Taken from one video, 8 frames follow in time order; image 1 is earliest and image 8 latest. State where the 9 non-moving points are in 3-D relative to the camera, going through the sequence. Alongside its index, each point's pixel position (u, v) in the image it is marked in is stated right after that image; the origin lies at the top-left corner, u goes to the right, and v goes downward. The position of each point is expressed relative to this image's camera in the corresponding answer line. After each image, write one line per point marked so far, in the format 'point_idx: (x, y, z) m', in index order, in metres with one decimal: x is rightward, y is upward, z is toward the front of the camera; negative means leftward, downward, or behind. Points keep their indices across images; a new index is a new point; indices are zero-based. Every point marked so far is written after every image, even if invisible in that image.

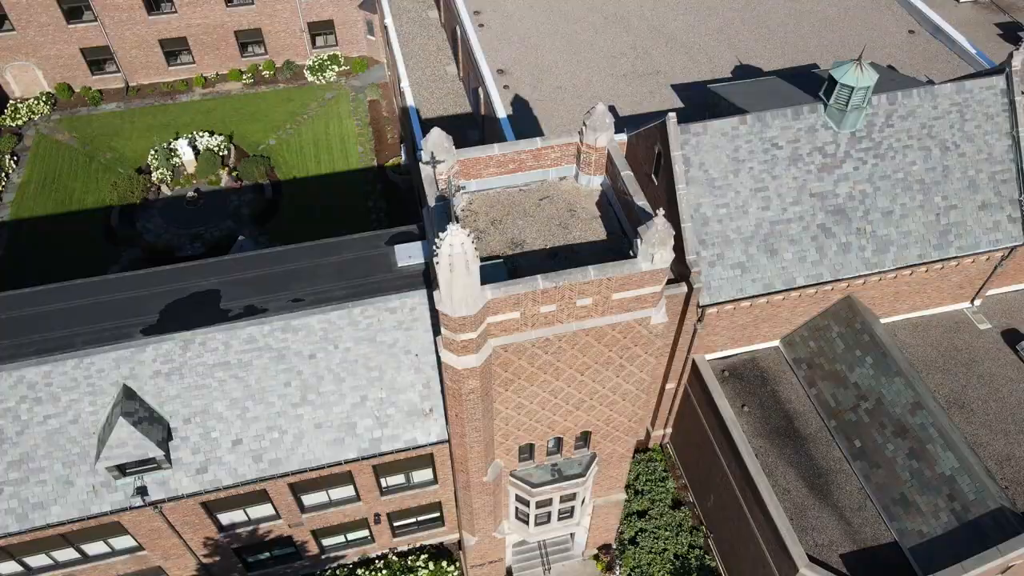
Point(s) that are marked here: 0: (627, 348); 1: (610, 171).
0: (+2.7, -1.4, +17.0) m
1: (+2.3, +2.8, +17.6) m
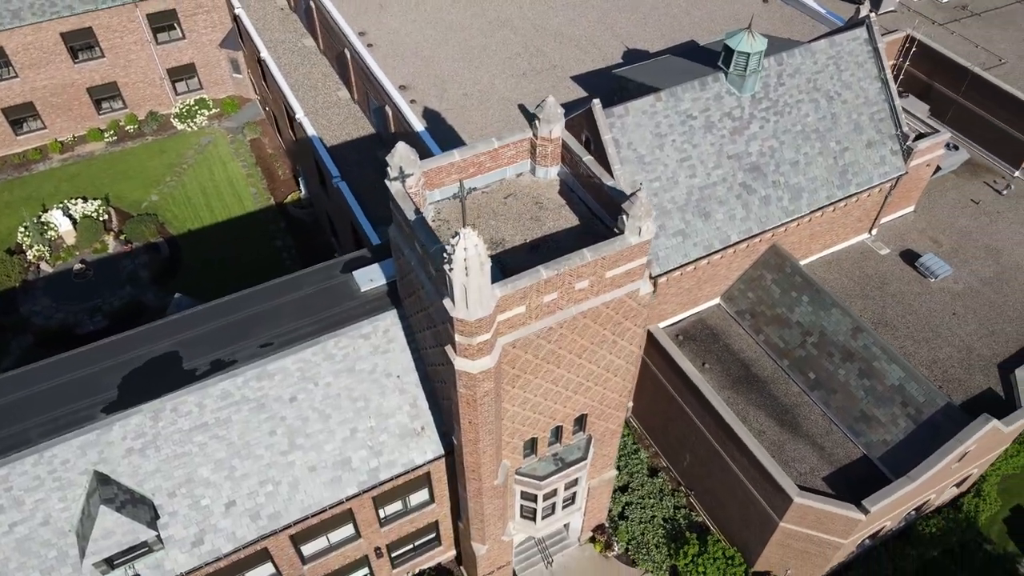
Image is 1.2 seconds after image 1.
0: (+2.6, -0.9, +17.6) m
1: (+1.4, +3.2, +18.2) m
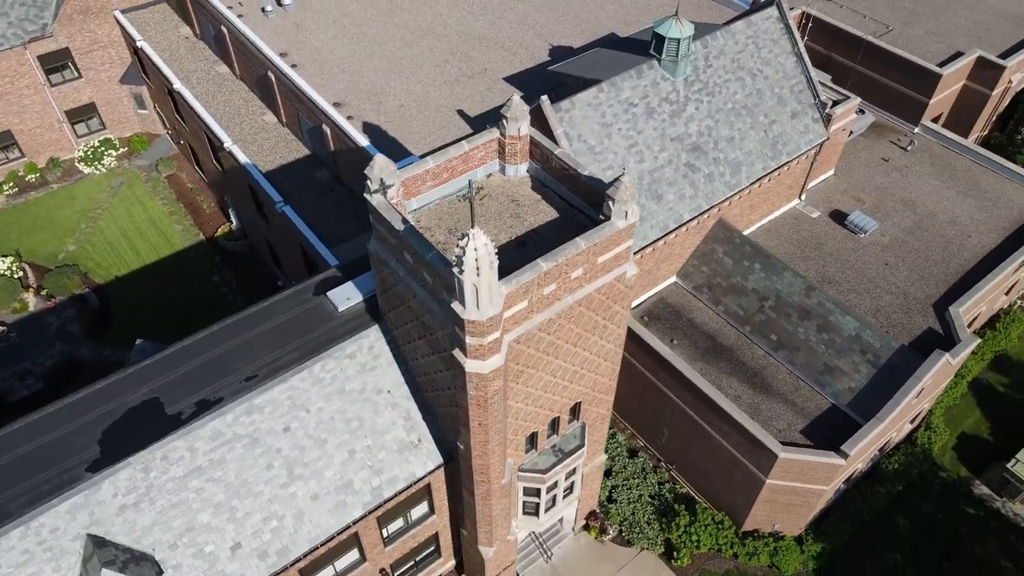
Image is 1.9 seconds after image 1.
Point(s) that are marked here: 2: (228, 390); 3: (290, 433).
0: (+2.4, -0.5, +18.1) m
1: (+0.6, +3.3, +18.6) m
2: (-7.3, -2.6, +18.8) m
3: (-5.7, -3.7, +19.0) m
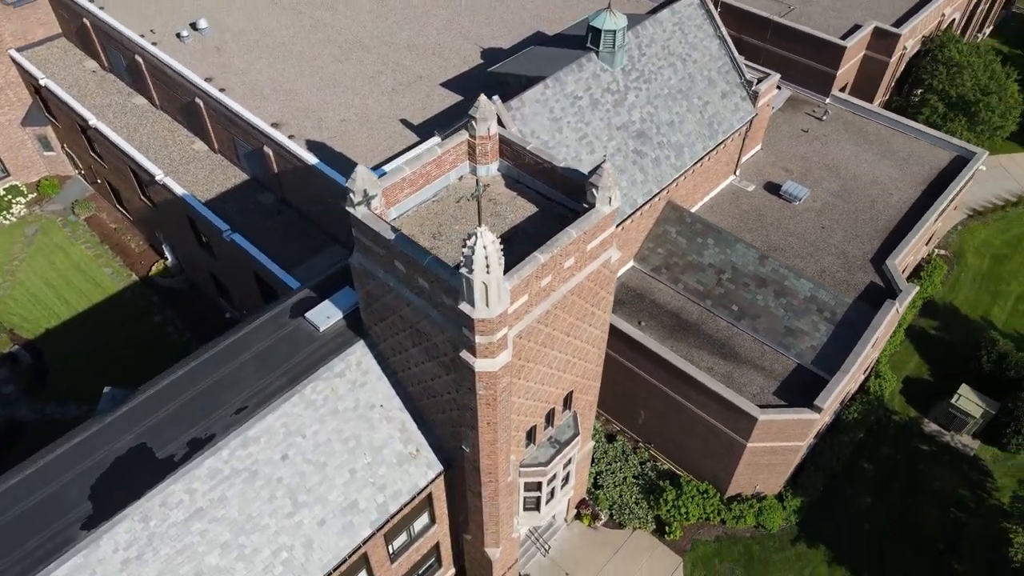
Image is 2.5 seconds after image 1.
0: (+2.1, -0.2, +18.5) m
1: (-0.1, +3.4, +18.8) m
2: (-7.2, -3.4, +18.2) m
3: (-5.6, -4.3, +18.5) m
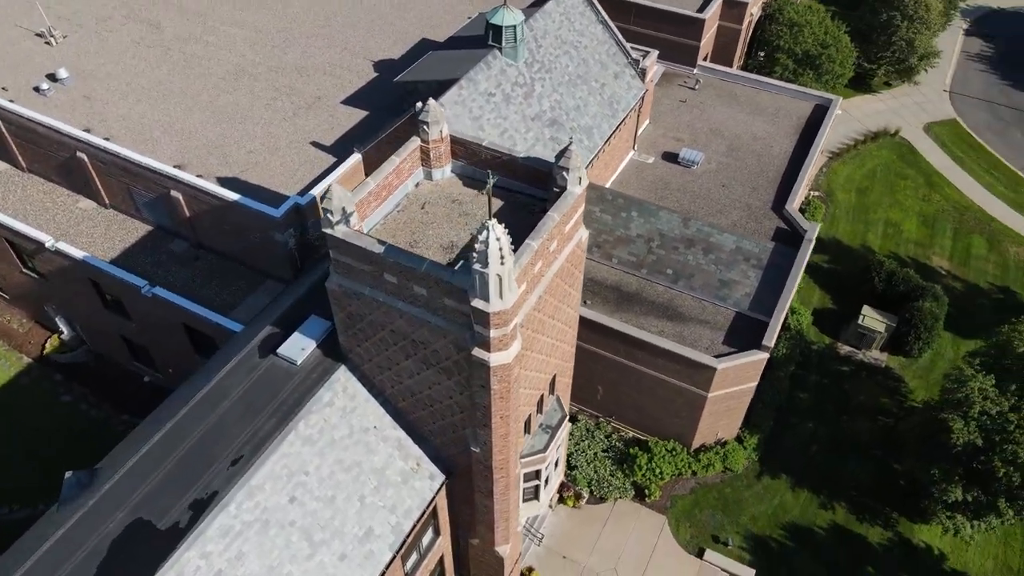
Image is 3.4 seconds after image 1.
0: (+1.6, +0.4, +19.1) m
1: (-1.3, +3.5, +18.9) m
2: (-6.8, -4.5, +17.1) m
3: (-5.1, -5.1, +17.7) m
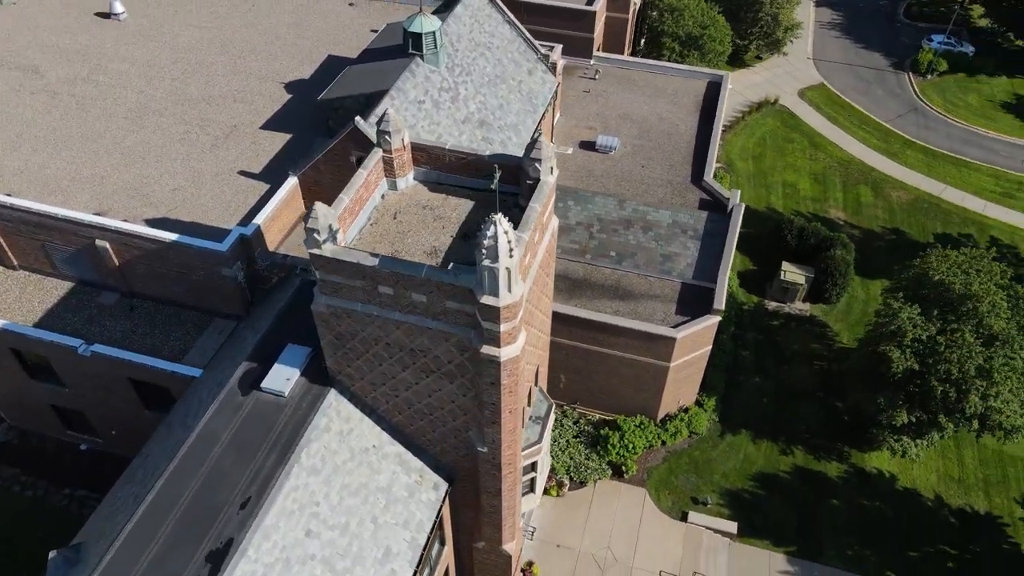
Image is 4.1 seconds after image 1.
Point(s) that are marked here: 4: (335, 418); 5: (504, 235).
0: (+1.0, +0.6, +19.4) m
1: (-2.3, +3.3, +18.9) m
2: (-6.3, -5.3, +16.3) m
3: (-4.6, -5.7, +17.1) m
4: (-4.5, -3.3, +18.6) m
5: (-0.1, +1.0, +13.9) m
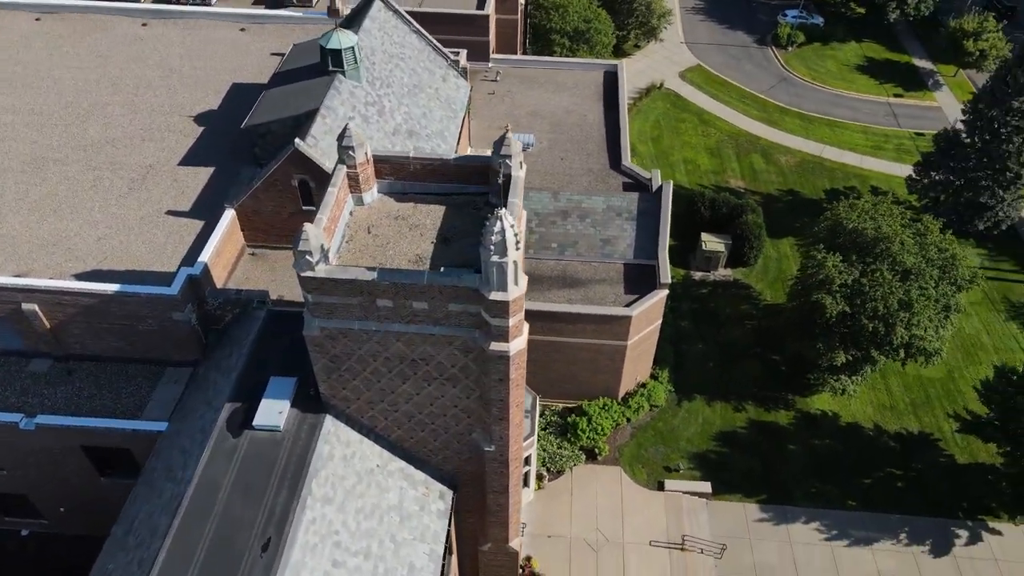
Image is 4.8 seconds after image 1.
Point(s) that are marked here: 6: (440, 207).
0: (+0.3, +0.8, +19.8) m
1: (-3.2, +3.0, +18.8) m
2: (-5.5, -6.1, +15.6) m
3: (-3.9, -6.2, +16.6) m
4: (-4.4, -3.8, +18.2) m
5: (0.0, +1.1, +14.1) m
6: (-1.8, +2.0, +18.8) m
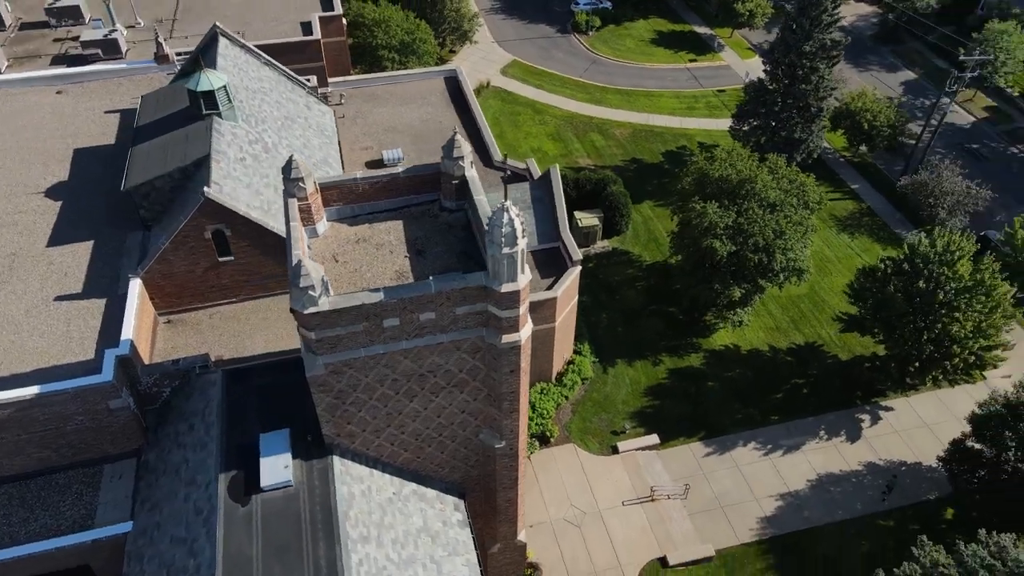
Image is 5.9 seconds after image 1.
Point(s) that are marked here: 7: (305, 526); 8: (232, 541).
0: (-0.8, +0.9, +20.1) m
1: (-4.4, +2.3, +18.3) m
2: (-3.8, -6.9, +14.7) m
3: (-2.5, -6.8, +16.1) m
4: (-3.8, -4.6, +17.5) m
5: (+0.1, +1.4, +14.5) m
6: (-2.9, +1.7, +18.6) m
7: (-4.6, -5.3, +16.3) m
8: (-6.2, -5.6, +16.1) m
